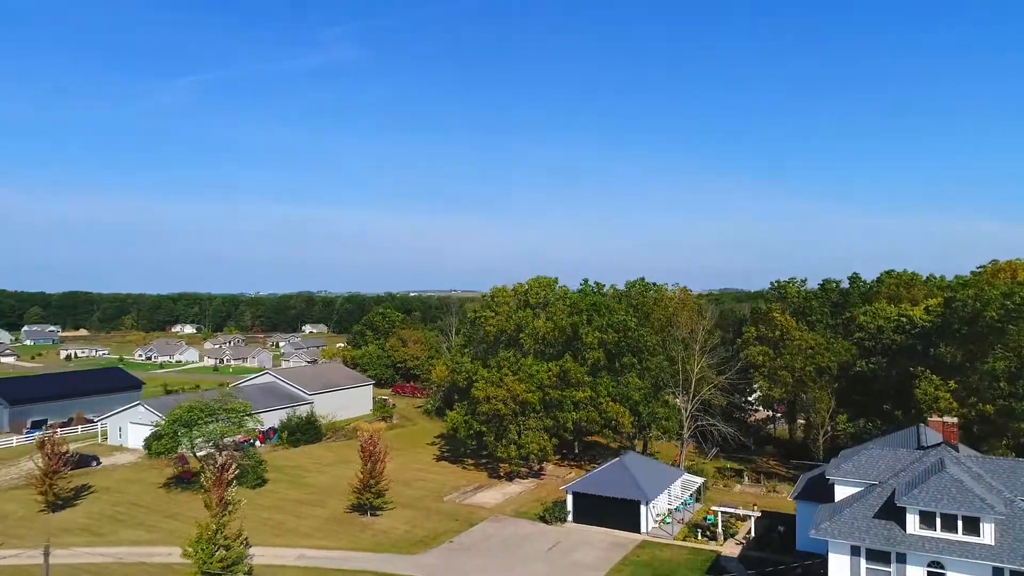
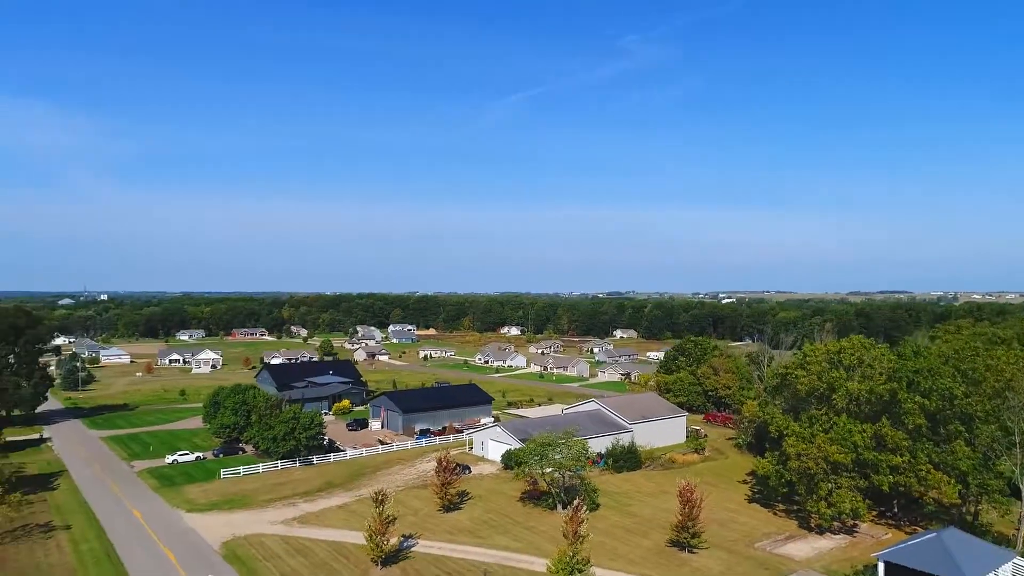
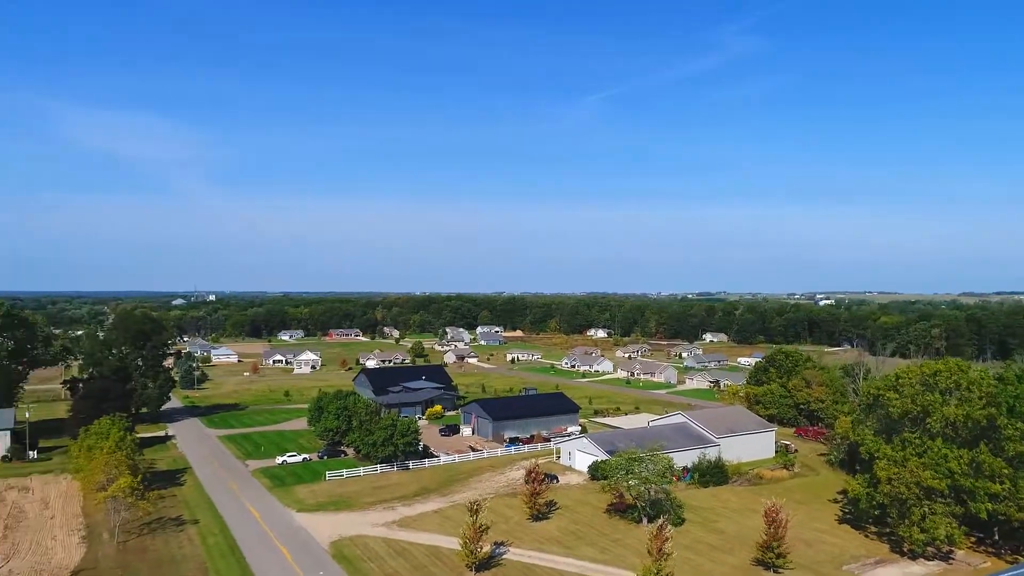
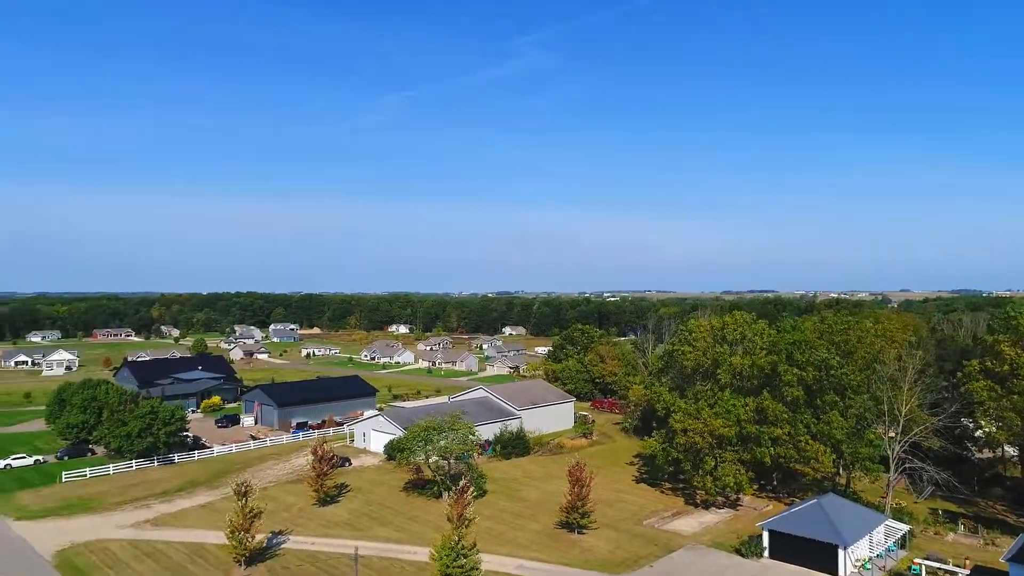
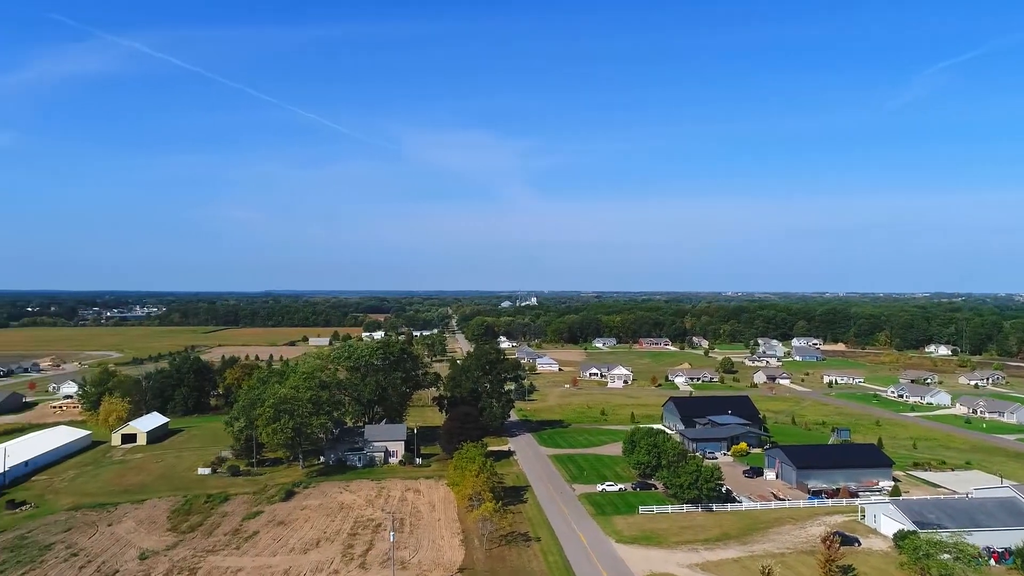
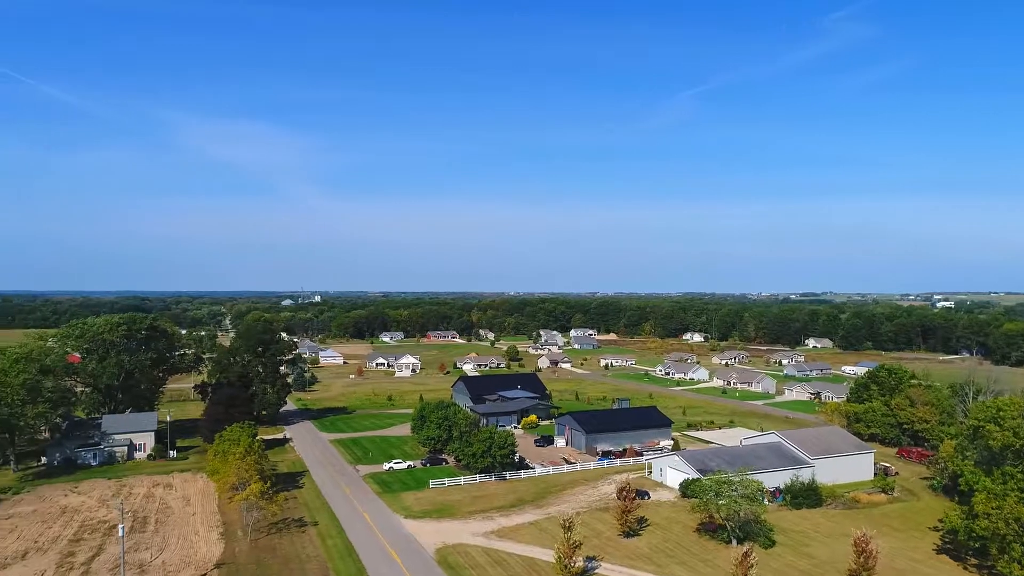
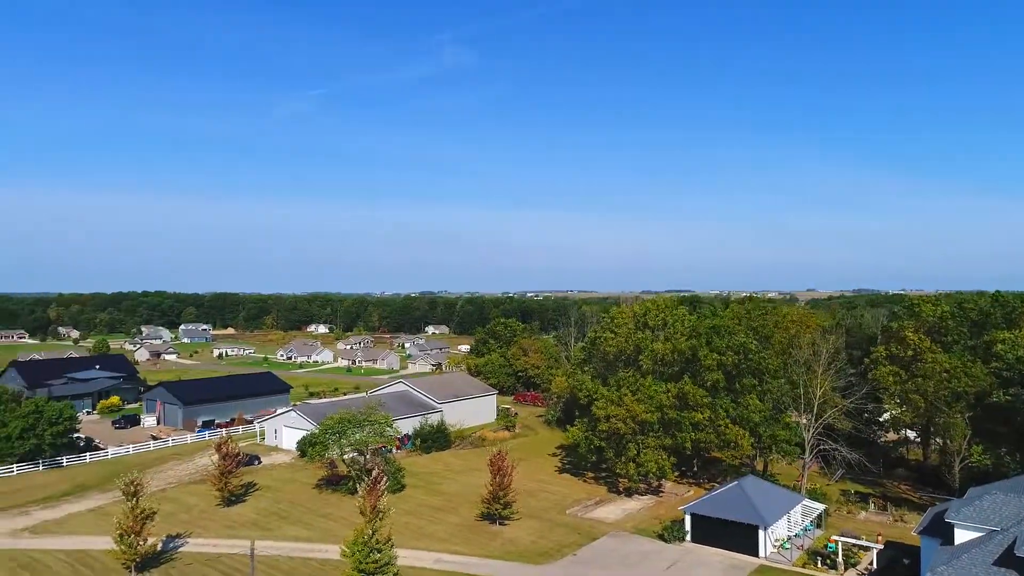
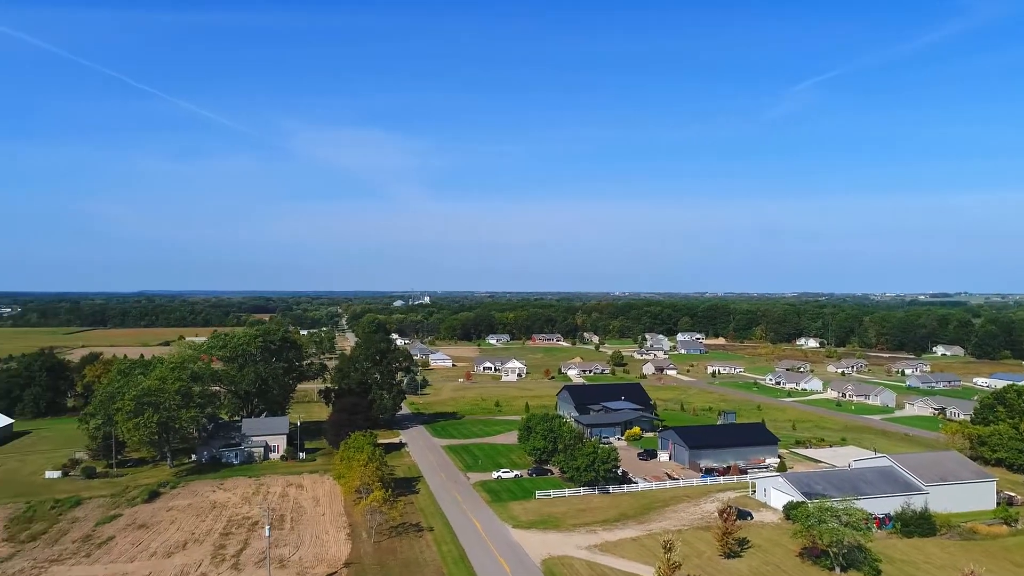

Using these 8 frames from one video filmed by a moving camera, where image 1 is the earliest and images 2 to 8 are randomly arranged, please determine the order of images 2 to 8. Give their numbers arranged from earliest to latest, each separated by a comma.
7, 4, 2, 3, 6, 8, 5
